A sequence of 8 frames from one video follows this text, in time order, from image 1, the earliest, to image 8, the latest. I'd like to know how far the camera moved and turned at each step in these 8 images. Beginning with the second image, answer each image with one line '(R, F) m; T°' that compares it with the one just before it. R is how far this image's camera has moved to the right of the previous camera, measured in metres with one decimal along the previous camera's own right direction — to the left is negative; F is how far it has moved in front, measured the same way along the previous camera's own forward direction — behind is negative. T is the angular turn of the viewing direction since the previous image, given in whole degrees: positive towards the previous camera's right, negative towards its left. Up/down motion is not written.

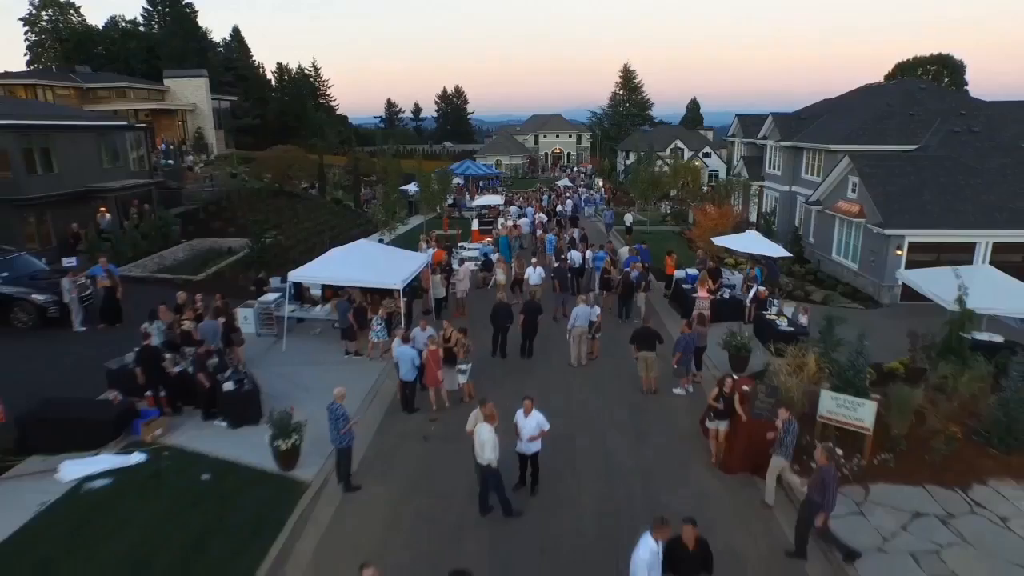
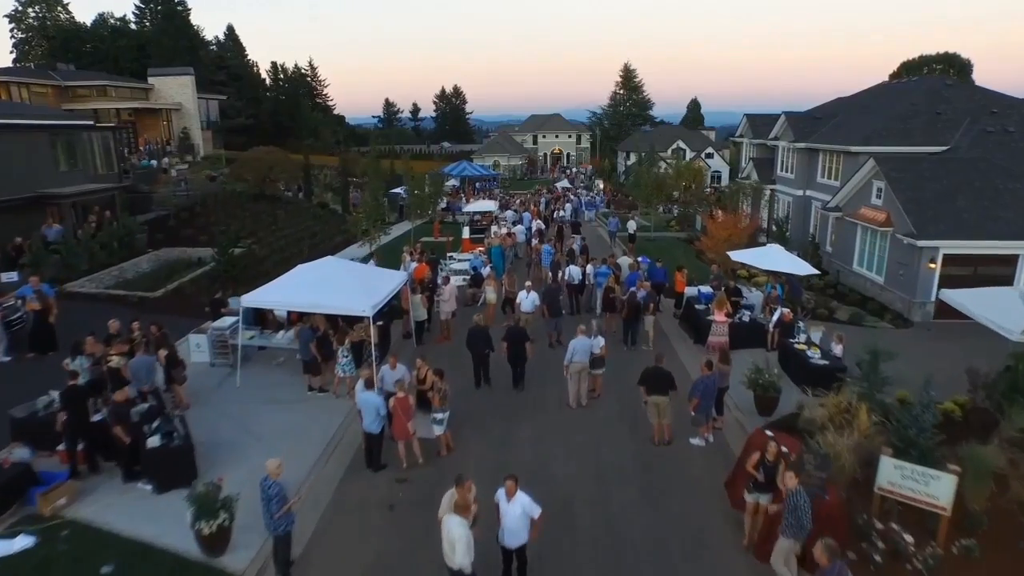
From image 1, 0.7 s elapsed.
(+0.2, +2.0) m; 0°
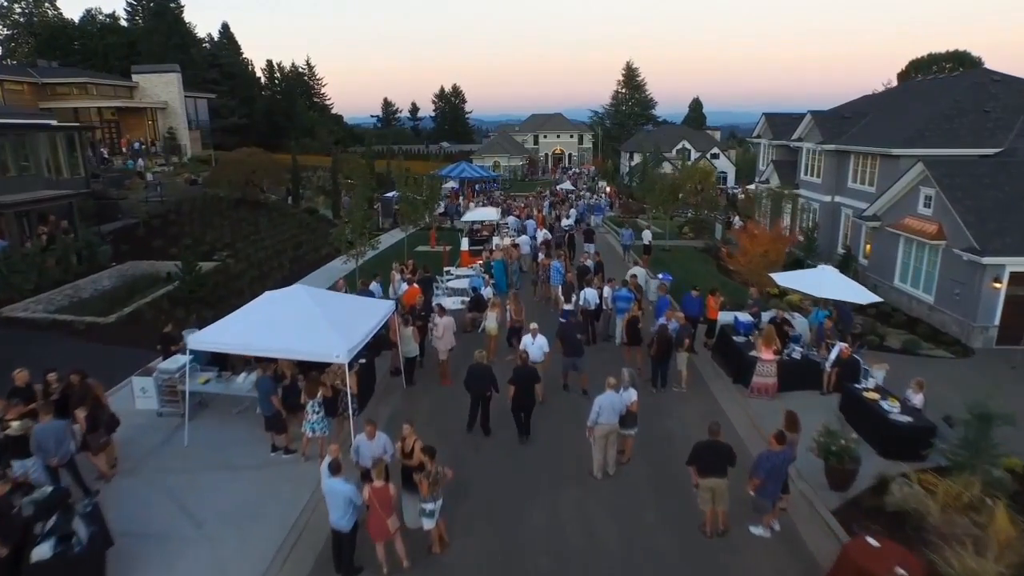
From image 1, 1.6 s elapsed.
(-0.2, +2.4) m; 0°
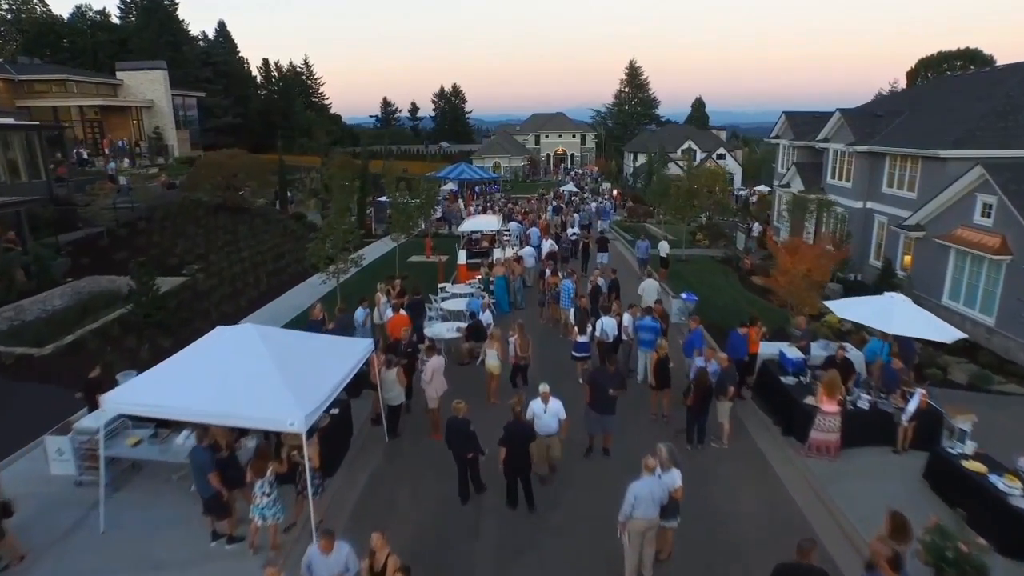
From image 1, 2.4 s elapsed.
(-0.1, +2.3) m; 0°
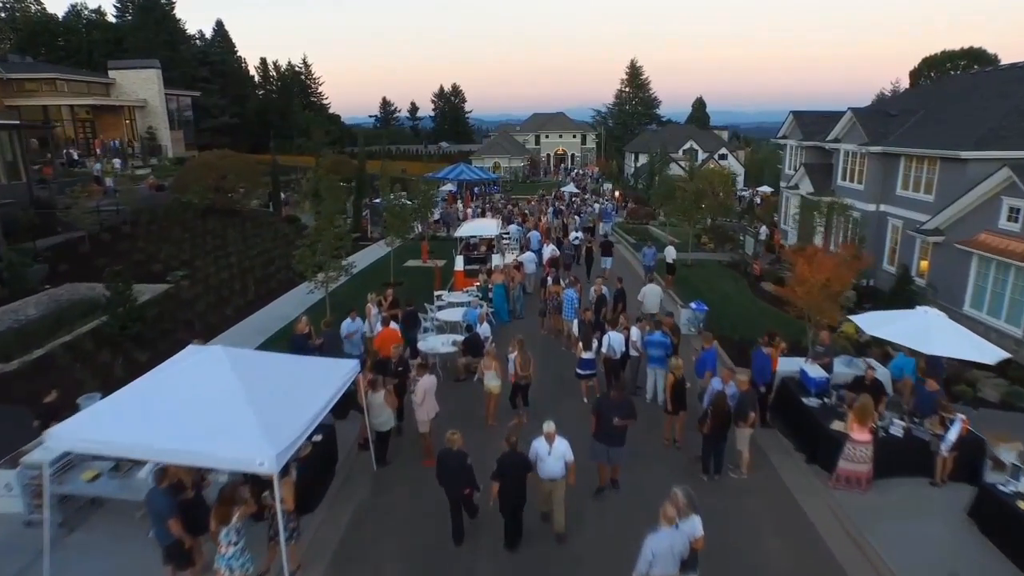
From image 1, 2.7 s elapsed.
(0.0, +0.9) m; 0°
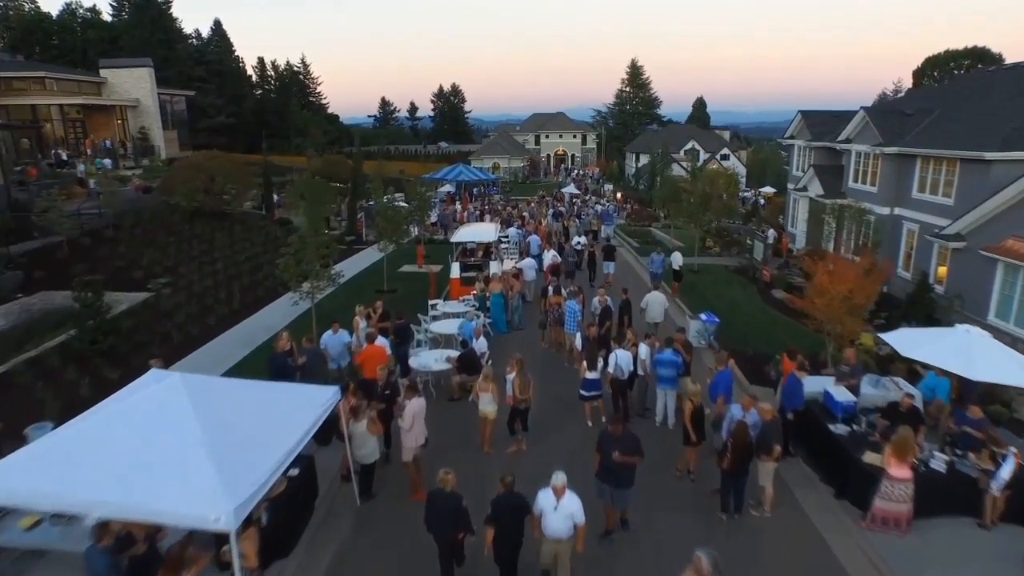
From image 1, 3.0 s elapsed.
(0.0, +1.0) m; 0°
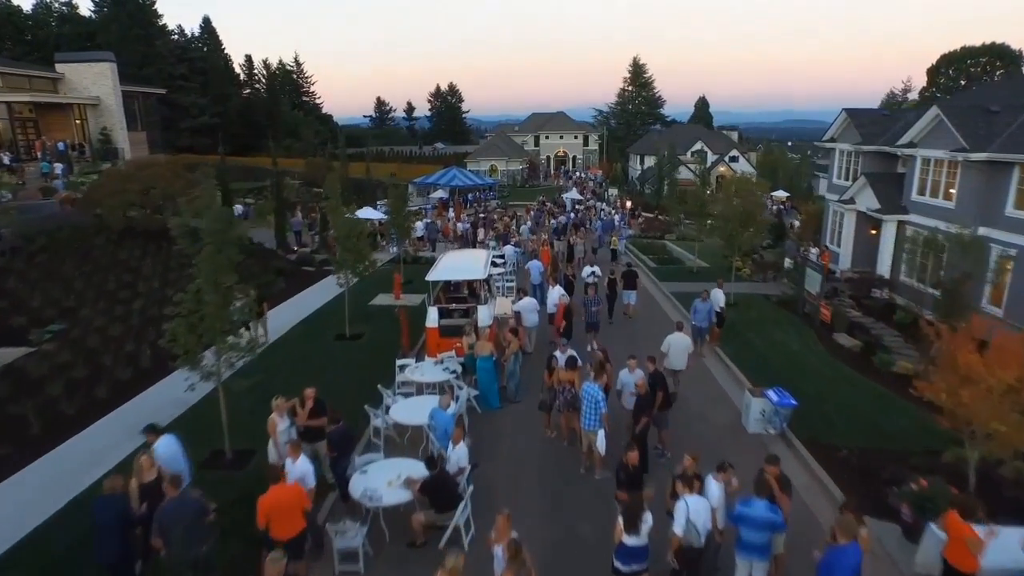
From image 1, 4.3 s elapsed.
(+0.1, +4.3) m; 0°
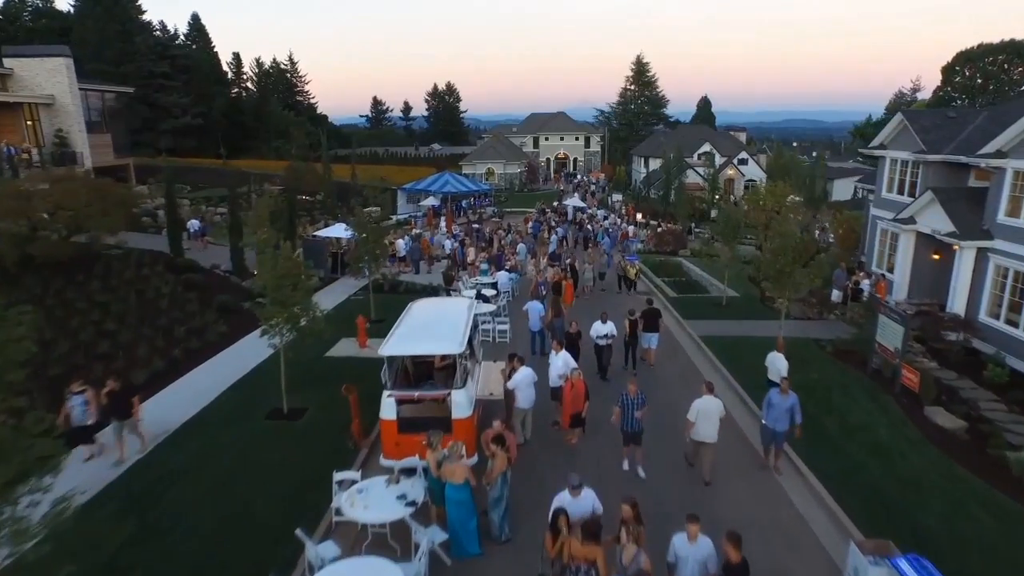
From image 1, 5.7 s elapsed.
(+0.2, +4.0) m; 0°
